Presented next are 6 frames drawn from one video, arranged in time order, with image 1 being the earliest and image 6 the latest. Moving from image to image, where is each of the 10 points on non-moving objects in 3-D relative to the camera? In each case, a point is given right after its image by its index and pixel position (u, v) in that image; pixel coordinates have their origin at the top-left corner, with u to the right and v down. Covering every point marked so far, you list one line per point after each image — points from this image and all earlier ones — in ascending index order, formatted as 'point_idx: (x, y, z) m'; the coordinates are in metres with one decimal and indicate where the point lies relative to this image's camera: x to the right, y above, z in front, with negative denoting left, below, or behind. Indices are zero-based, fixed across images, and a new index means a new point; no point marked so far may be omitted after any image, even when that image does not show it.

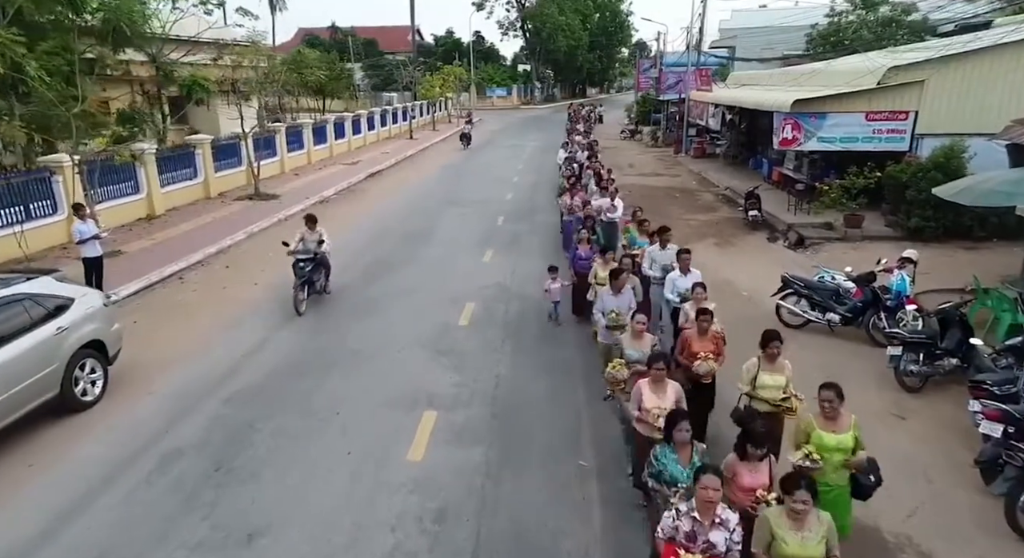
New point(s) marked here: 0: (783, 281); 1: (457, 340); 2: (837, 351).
0: (+3.7, 0.0, +9.6) m
1: (-0.7, -0.8, +9.0) m
2: (+4.0, -0.9, +8.6) m
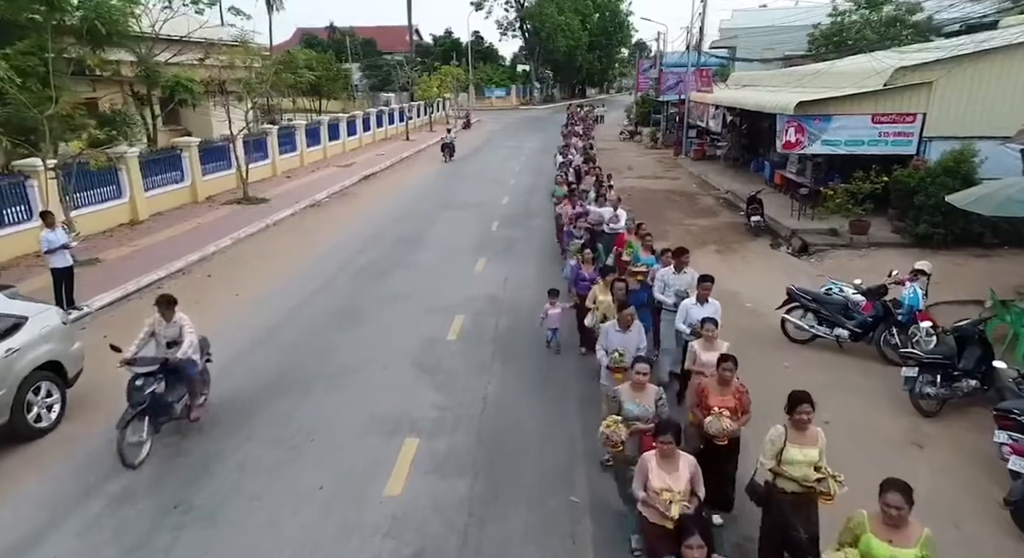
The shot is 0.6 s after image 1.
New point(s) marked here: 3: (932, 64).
0: (+3.6, -0.2, +9.1) m
1: (-0.8, -1.0, +8.5) m
2: (+3.9, -1.1, +8.1) m
3: (+8.7, +4.4, +14.5) m
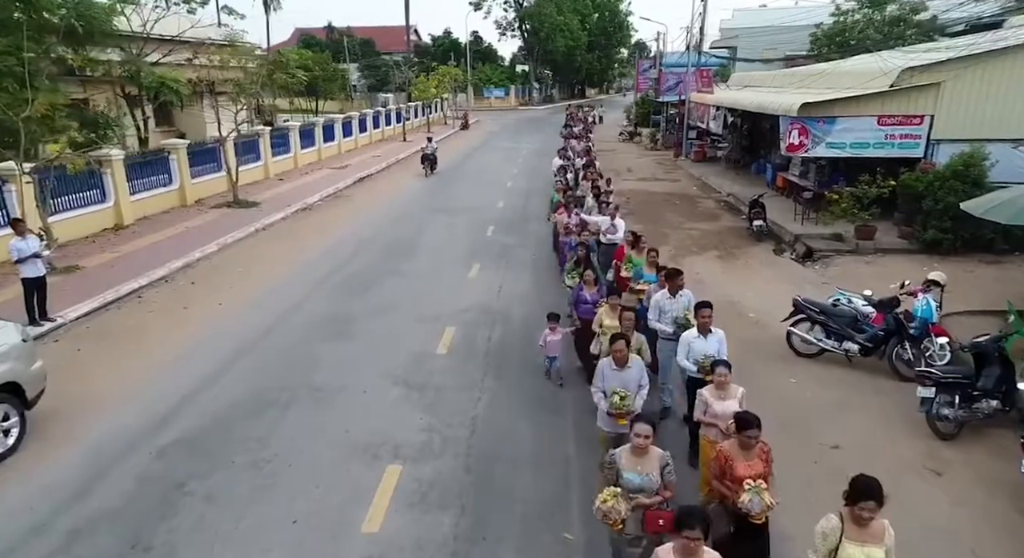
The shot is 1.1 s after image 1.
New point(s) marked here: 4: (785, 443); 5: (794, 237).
0: (+3.5, -0.3, +8.7) m
1: (-0.9, -1.1, +8.1) m
2: (+3.8, -1.2, +7.7) m
3: (+8.6, +4.3, +14.1) m
4: (+2.5, -1.5, +6.6) m
5: (+5.7, +0.9, +14.3) m
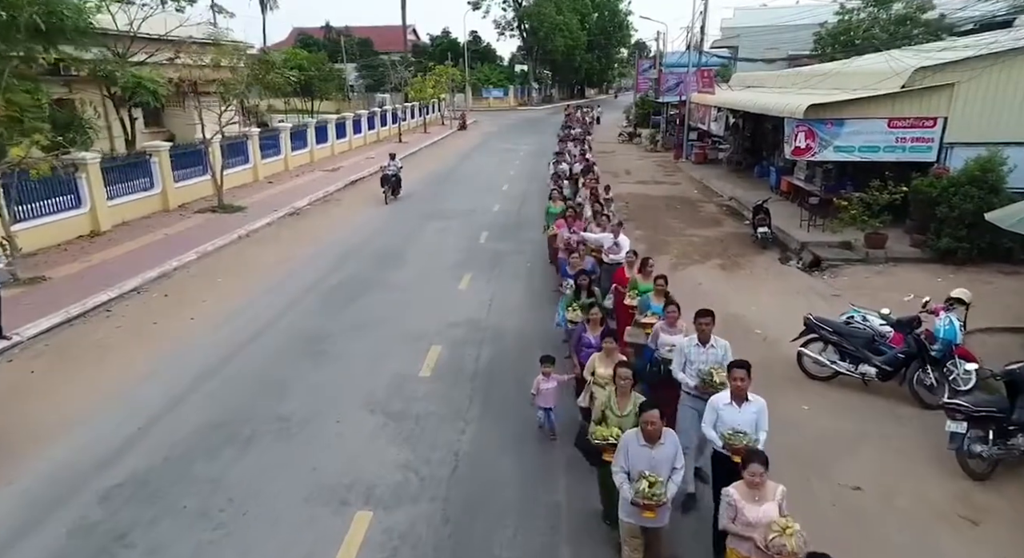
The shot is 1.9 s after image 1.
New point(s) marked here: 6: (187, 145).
0: (+3.4, -0.5, +8.0) m
1: (-1.1, -1.3, +7.4) m
2: (+3.7, -1.4, +7.1) m
3: (+8.4, +4.1, +13.4) m
4: (+2.4, -1.7, +5.9) m
5: (+5.6, +0.7, +13.7) m
6: (-8.4, +3.5, +18.3) m
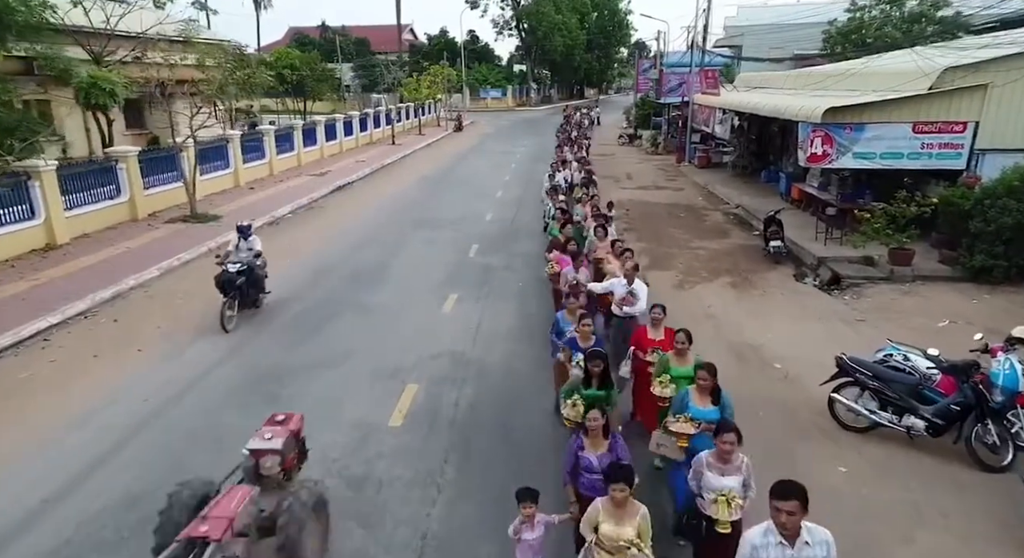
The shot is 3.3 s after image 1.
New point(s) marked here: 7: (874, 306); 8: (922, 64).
0: (+3.2, -0.9, +6.9) m
1: (-1.2, -1.6, +6.3) m
2: (+3.5, -1.7, +5.9) m
3: (+8.3, +3.8, +12.3) m
4: (+2.3, -2.0, +4.8) m
5: (+5.4, +0.3, +12.6) m
6: (-8.6, +3.1, +17.1) m
7: (+5.5, -0.4, +10.7) m
8: (+8.1, +4.3, +14.0) m
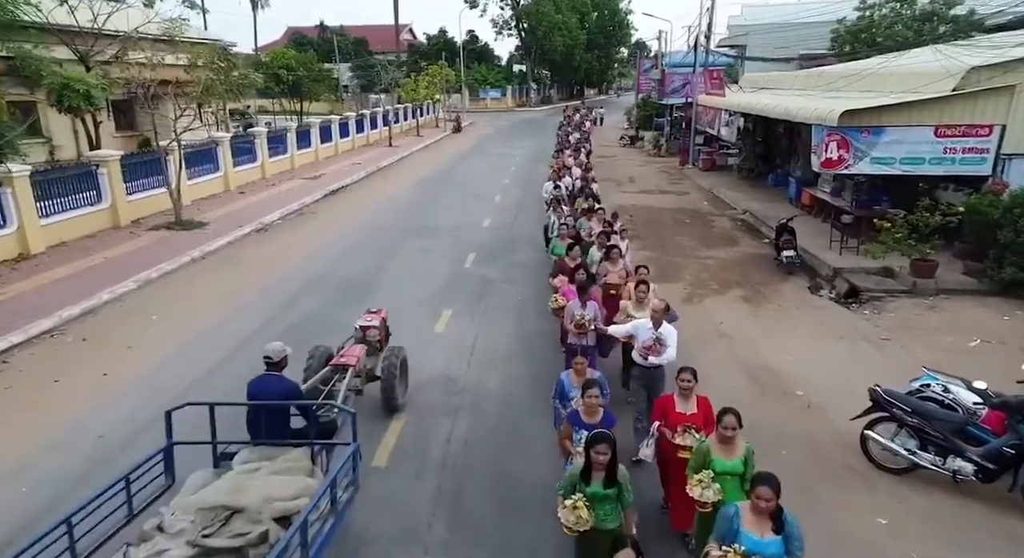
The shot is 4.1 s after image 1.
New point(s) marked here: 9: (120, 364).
0: (+3.2, -1.1, +6.2) m
1: (-1.2, -1.8, +5.6) m
2: (+3.5, -1.9, +5.2) m
3: (+8.3, +3.6, +11.6) m
4: (+2.2, -2.2, +4.1) m
5: (+5.4, +0.1, +11.9) m
6: (-8.6, +2.9, +16.4) m
7: (+5.5, -0.6, +10.0) m
8: (+8.0, +4.1, +13.3) m
9: (-4.8, -1.0, +8.7) m
